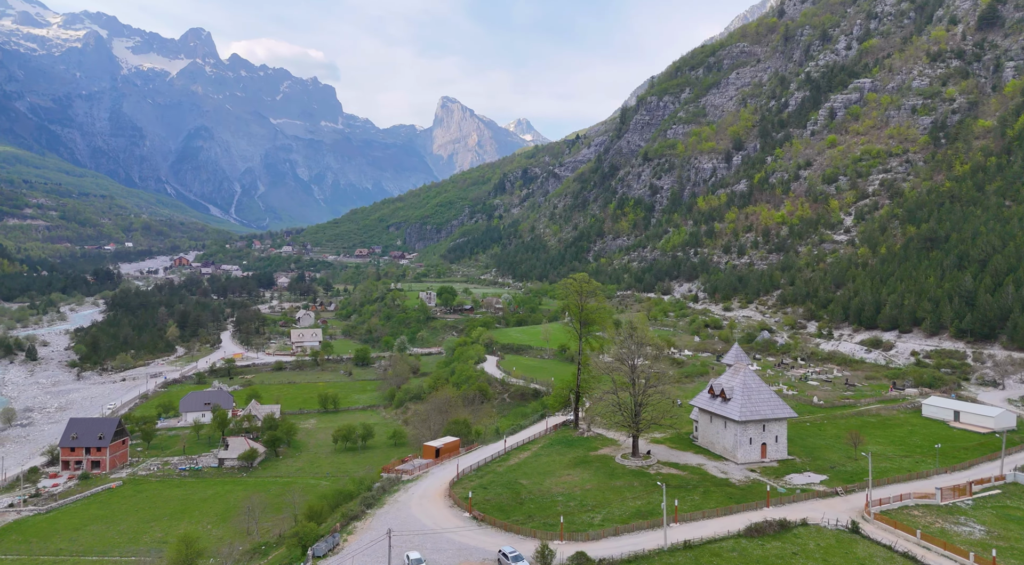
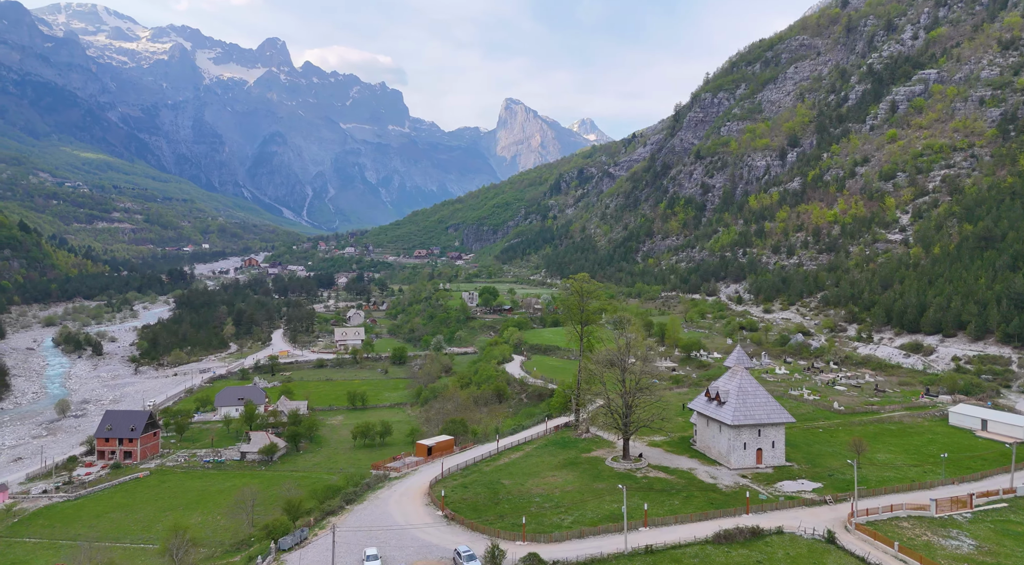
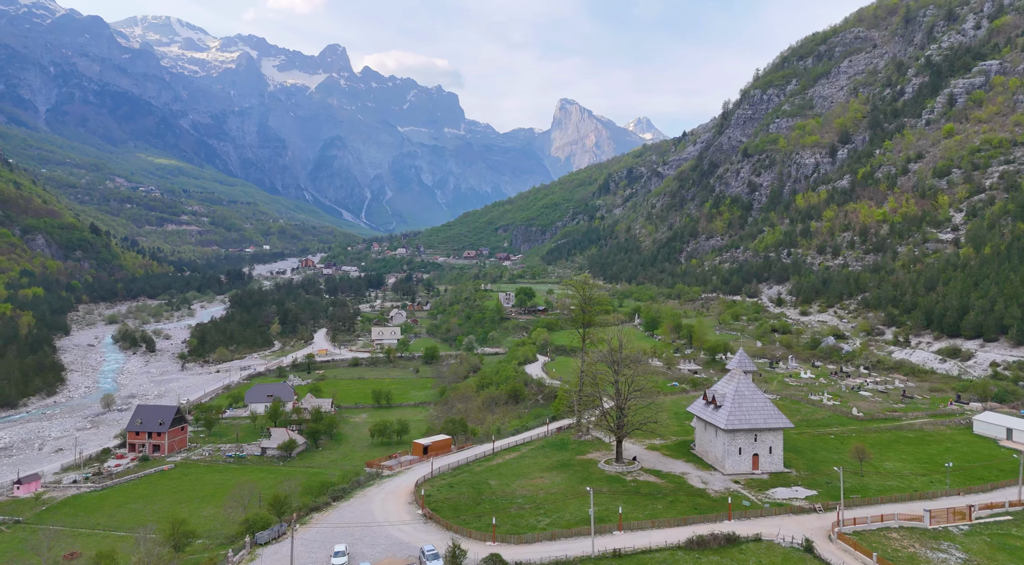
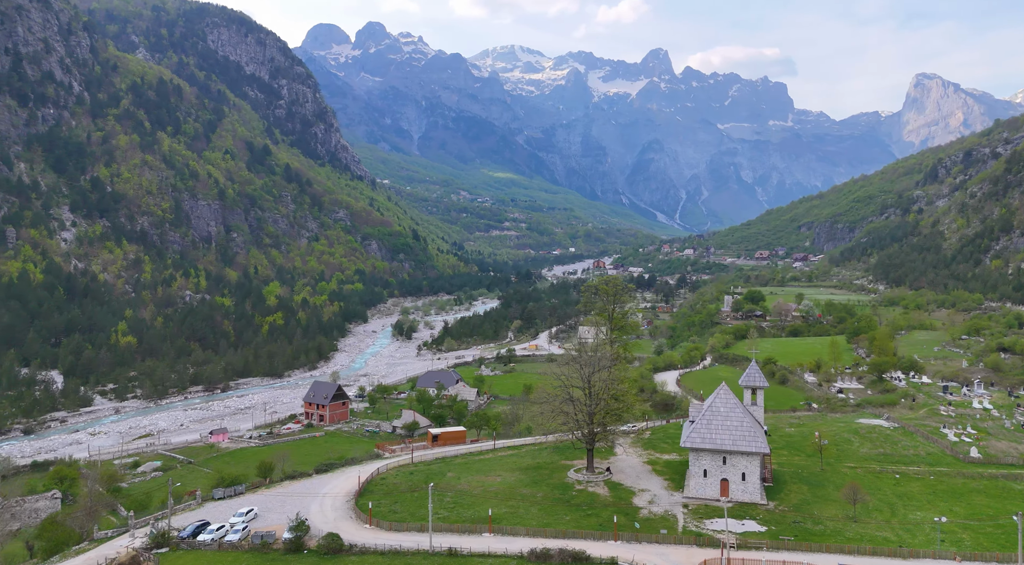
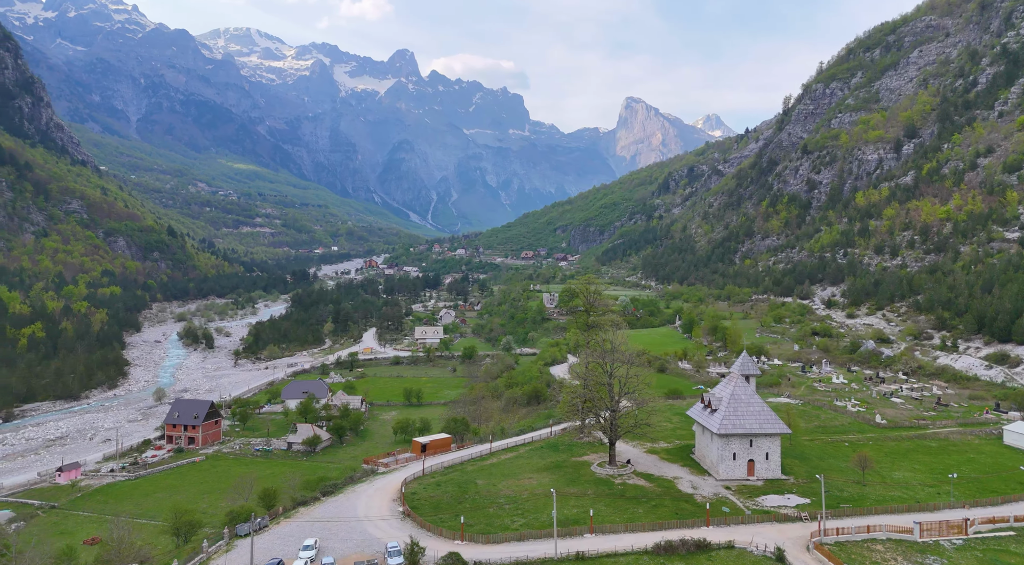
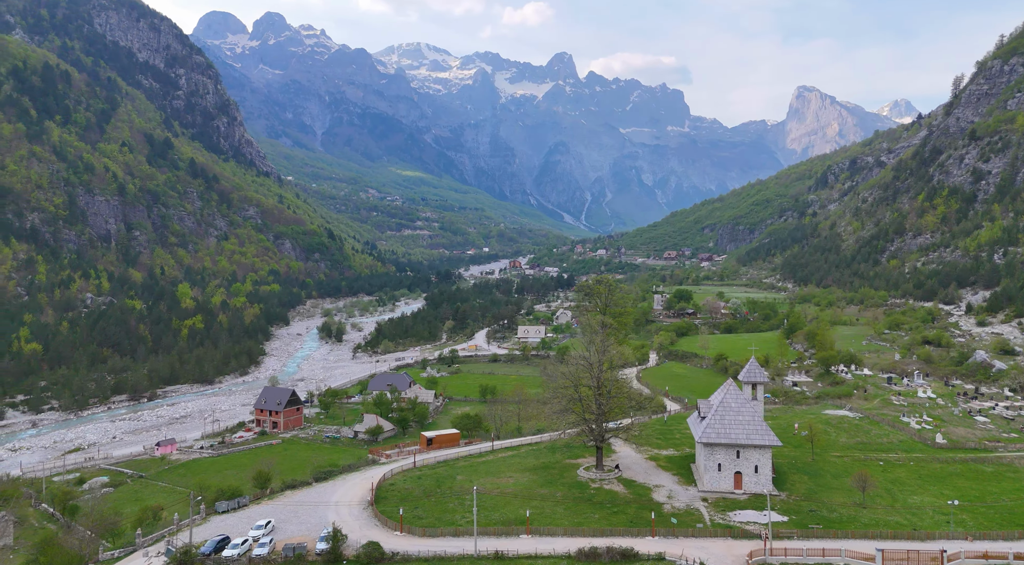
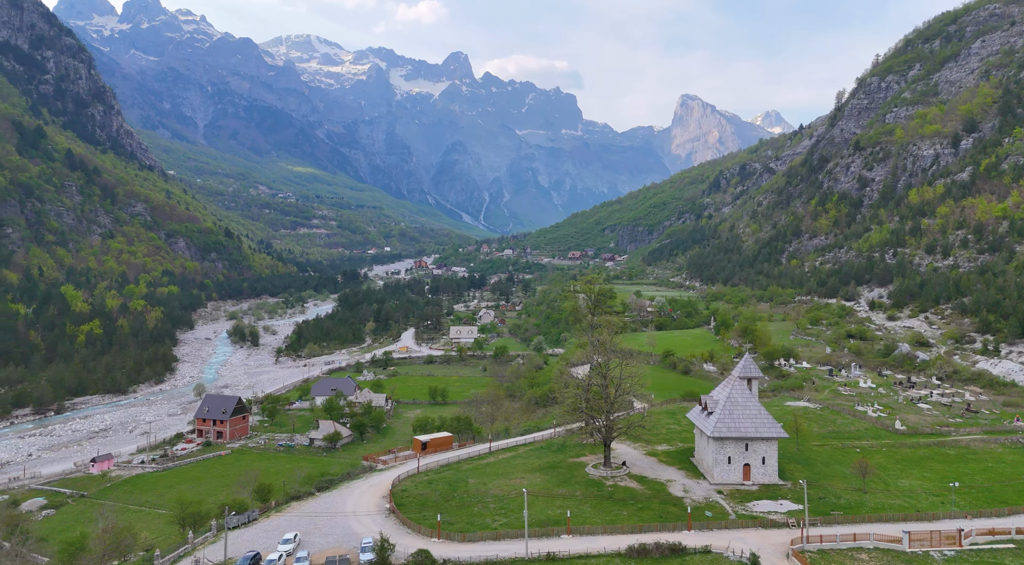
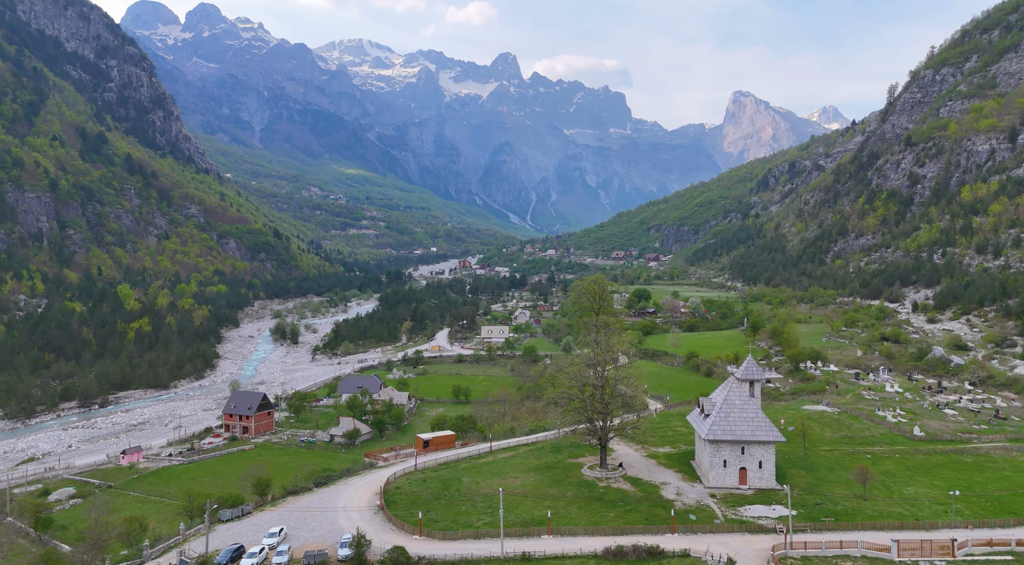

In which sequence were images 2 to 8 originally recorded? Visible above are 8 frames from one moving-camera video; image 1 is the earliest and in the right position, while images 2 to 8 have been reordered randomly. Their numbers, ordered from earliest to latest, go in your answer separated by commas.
2, 3, 5, 7, 8, 6, 4
